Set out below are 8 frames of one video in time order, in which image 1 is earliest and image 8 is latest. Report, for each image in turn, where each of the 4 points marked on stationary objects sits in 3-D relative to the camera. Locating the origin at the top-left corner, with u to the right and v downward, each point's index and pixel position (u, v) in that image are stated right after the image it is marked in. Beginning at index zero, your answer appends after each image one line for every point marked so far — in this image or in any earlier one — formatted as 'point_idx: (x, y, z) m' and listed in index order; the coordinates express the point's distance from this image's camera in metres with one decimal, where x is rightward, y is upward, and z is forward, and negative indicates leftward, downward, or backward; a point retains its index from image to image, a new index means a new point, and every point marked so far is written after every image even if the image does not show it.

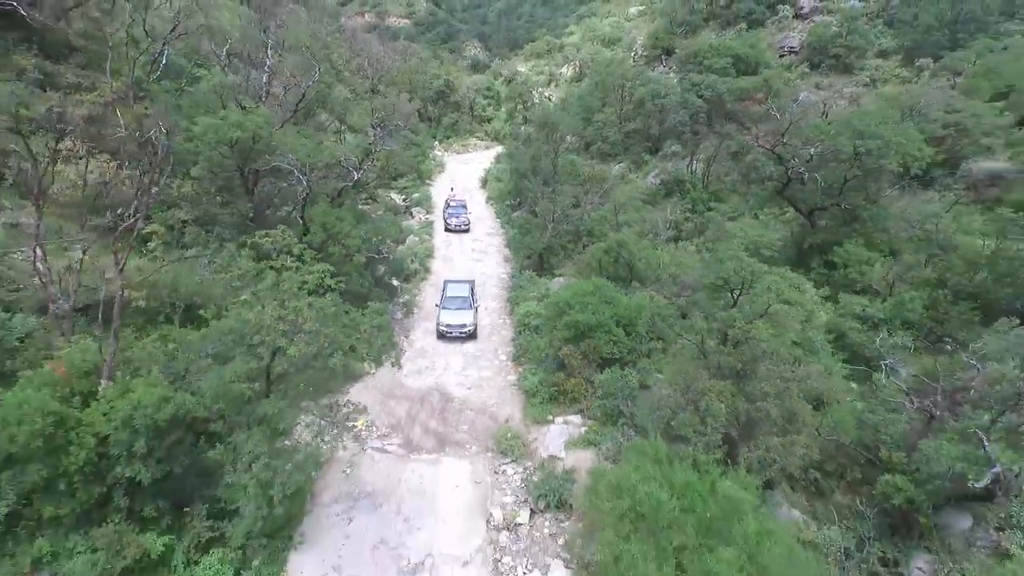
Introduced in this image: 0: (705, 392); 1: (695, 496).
0: (+3.4, -1.9, +9.1) m
1: (+2.3, -2.8, +7.1) m
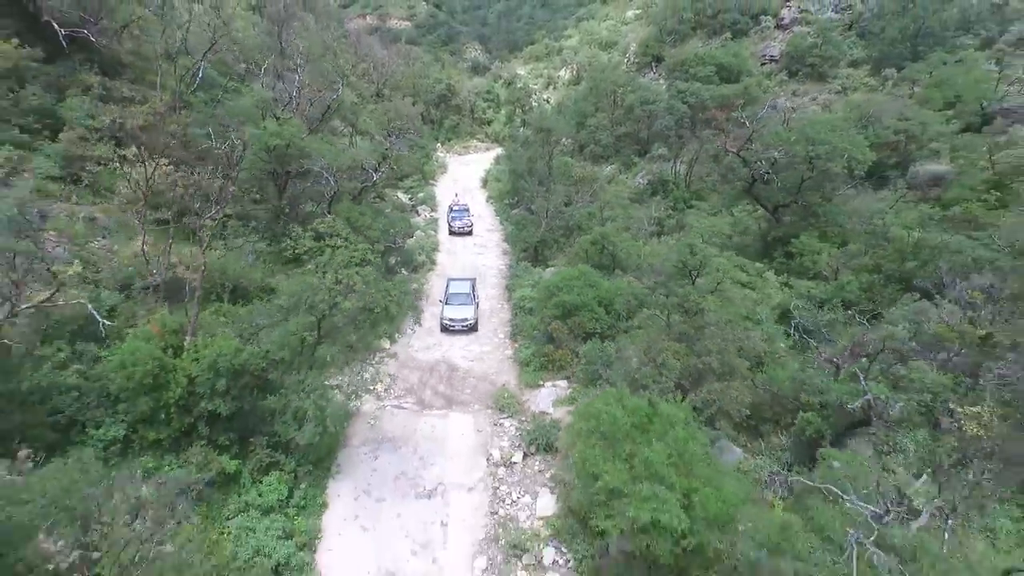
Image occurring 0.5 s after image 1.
0: (+3.3, -1.4, +11.3) m
1: (+2.2, -2.3, +9.3) m
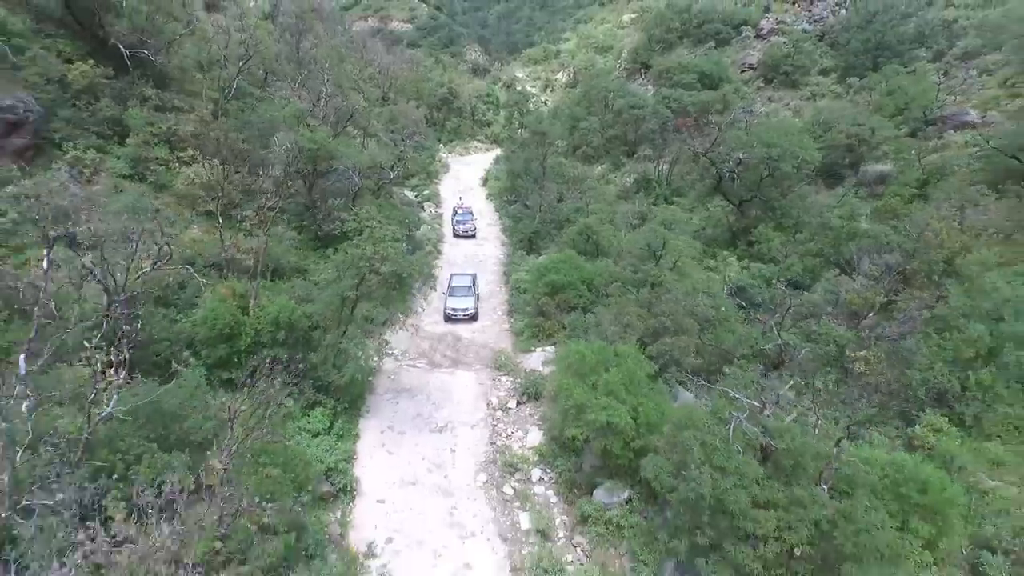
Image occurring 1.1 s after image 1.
0: (+3.2, -0.8, +14.1) m
1: (+2.1, -1.7, +12.1) m
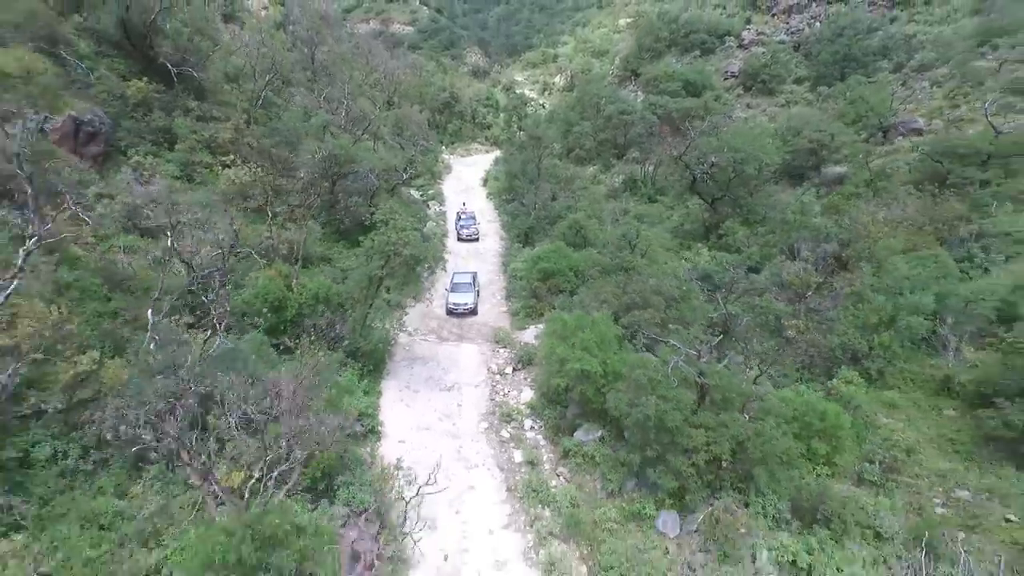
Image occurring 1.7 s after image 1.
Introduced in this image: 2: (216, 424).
0: (+3.1, -0.2, +16.9) m
1: (+2.0, -1.2, +14.9) m
2: (-5.5, -2.6, +9.8) m
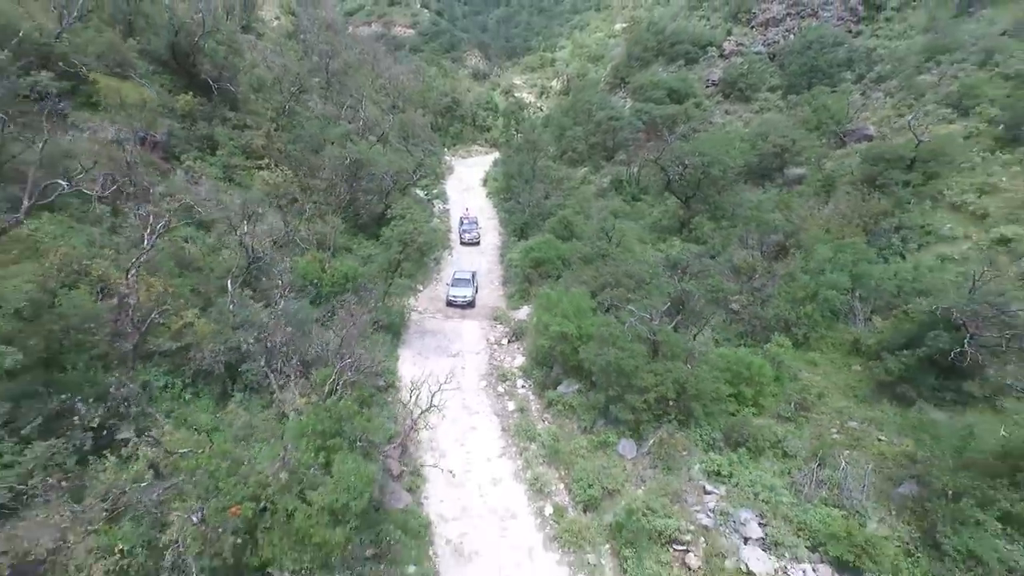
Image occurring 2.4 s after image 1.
0: (+2.9, +0.4, +20.2) m
1: (+1.8, -0.5, +18.2) m
2: (-5.7, -2.0, +13.0) m
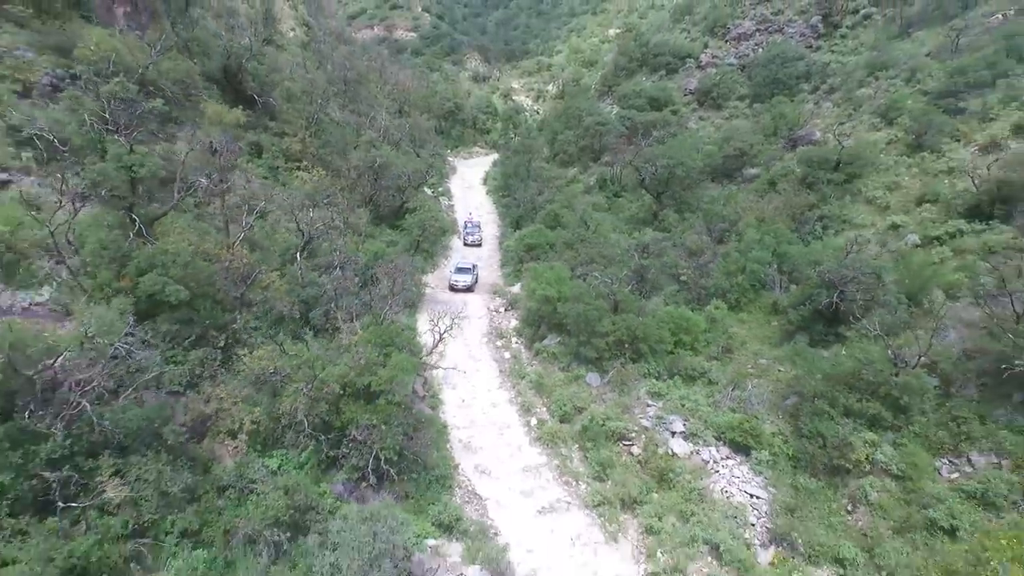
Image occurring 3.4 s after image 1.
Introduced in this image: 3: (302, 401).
0: (+2.7, +1.4, +25.0) m
1: (+1.6, +0.5, +23.0) m
2: (-5.9, -0.9, +17.8) m
3: (-5.4, -2.8, +13.7) m
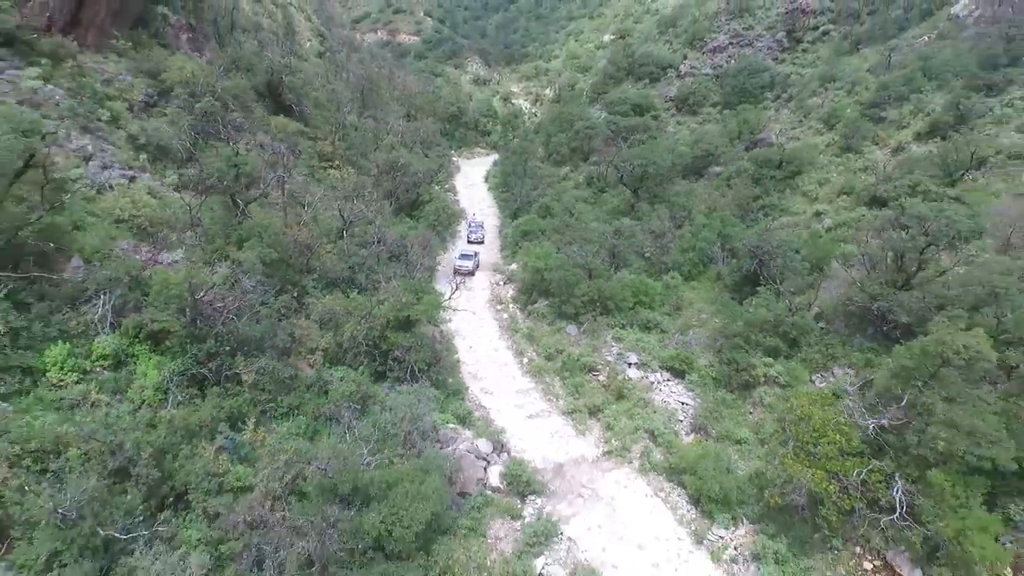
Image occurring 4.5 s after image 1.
0: (+2.5, +2.7, +30.4) m
1: (+1.4, +1.8, +28.4) m
2: (-6.0, +0.4, +23.3) m
3: (-5.5, -1.5, +19.1) m
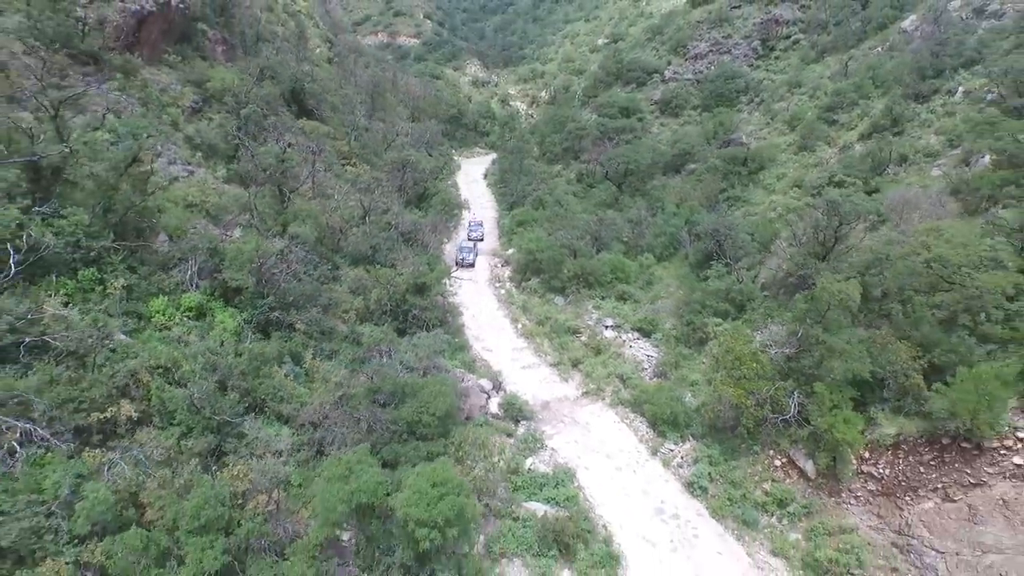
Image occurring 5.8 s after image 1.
0: (+2.3, +3.9, +34.8) m
1: (+1.2, +3.0, +32.7) m
2: (-6.2, +1.6, +27.6) m
3: (-5.7, -0.3, +23.4) m
